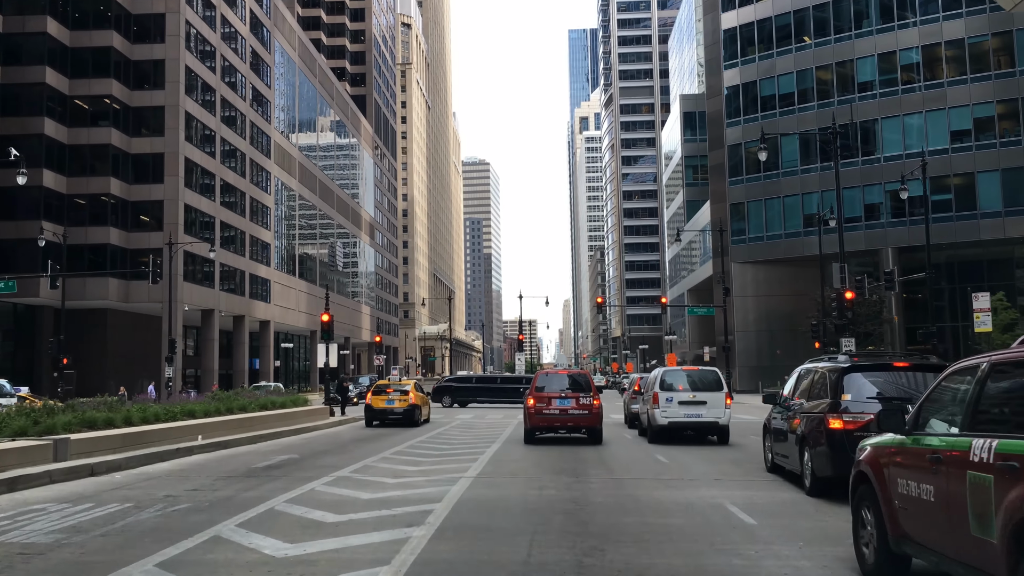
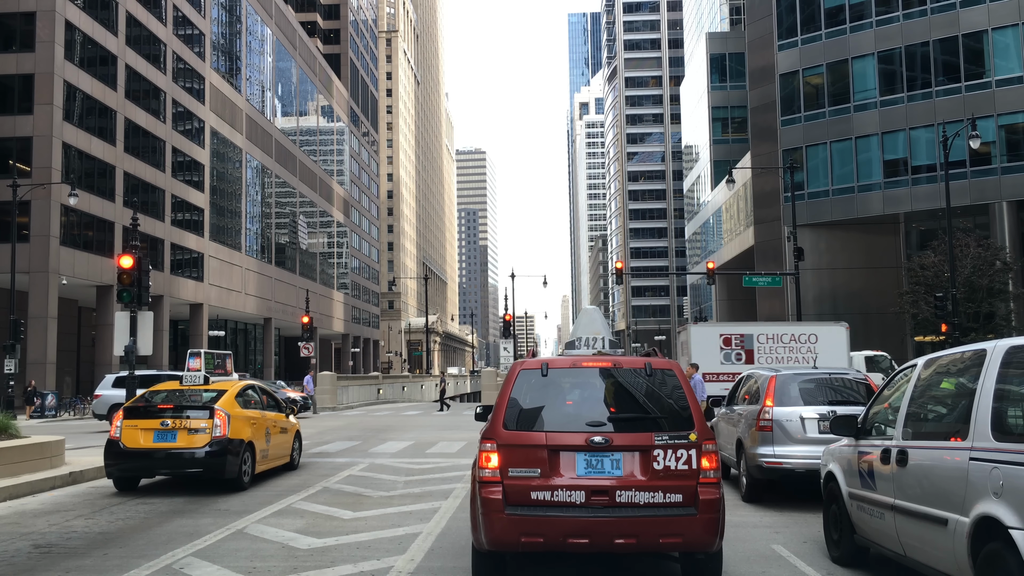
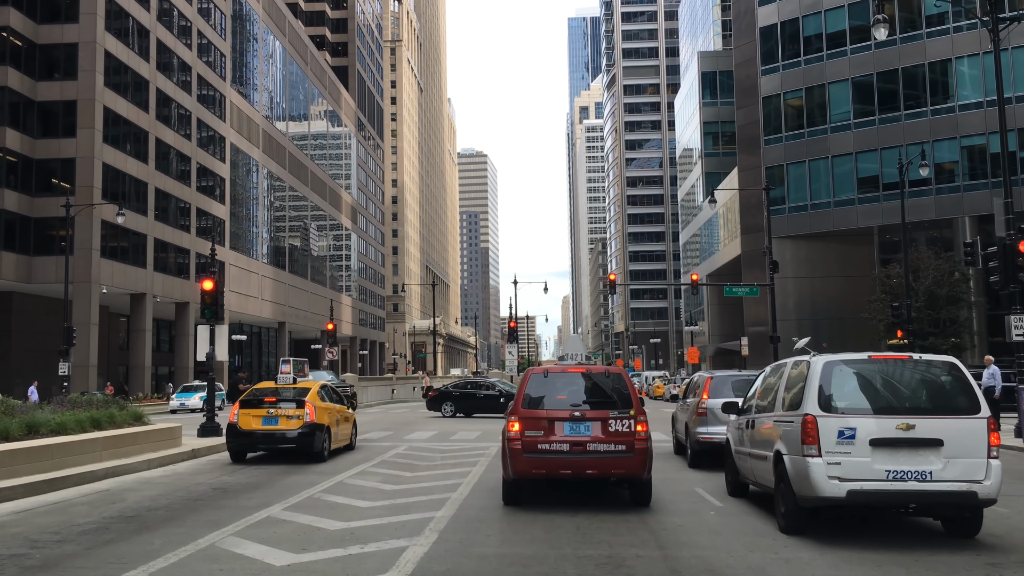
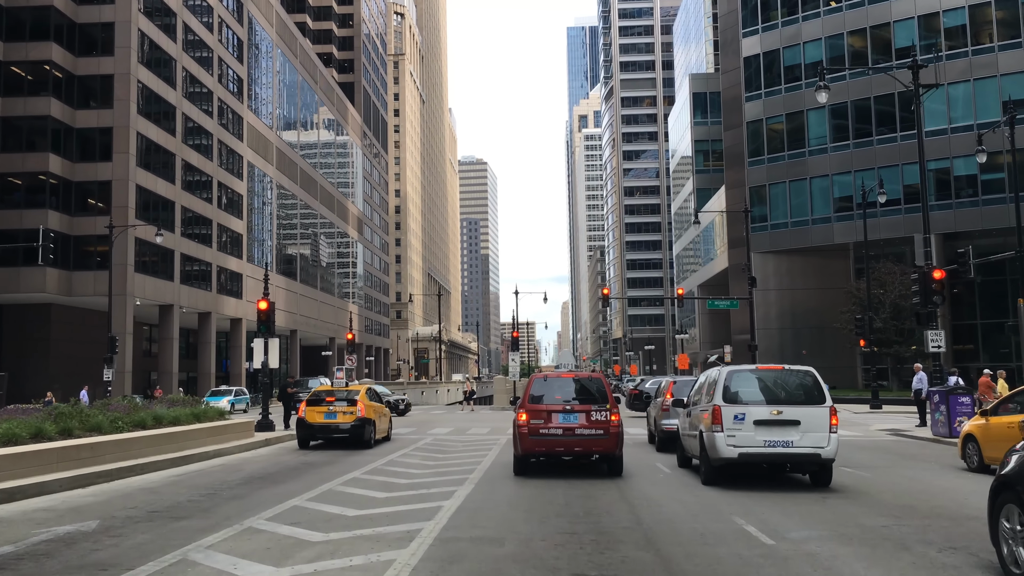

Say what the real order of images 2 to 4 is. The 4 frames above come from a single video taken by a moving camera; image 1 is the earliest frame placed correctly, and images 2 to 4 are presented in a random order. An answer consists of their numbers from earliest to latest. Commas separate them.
4, 3, 2
